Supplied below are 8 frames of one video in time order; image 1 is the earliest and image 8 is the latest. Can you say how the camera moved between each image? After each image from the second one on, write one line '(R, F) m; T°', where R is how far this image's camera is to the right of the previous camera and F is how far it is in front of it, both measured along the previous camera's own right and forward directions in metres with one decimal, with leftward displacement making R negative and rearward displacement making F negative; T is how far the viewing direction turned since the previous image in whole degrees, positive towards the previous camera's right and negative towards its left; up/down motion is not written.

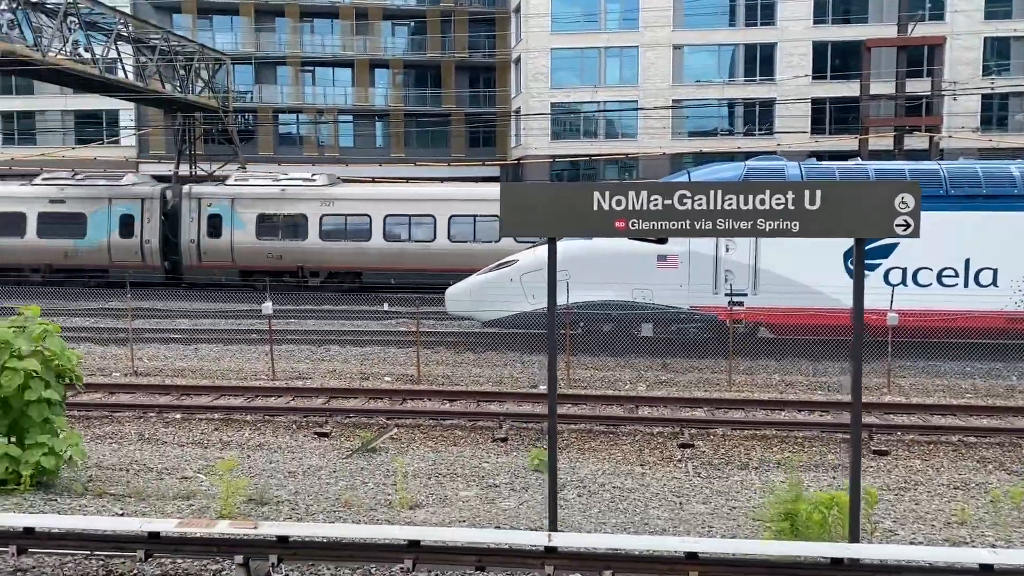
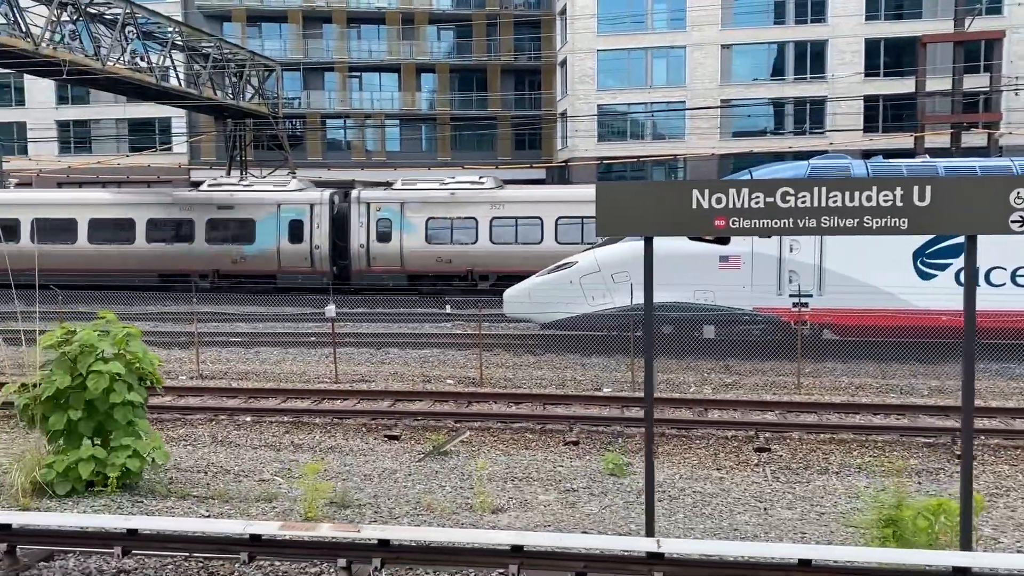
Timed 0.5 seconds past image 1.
(-0.3, +0.1) m; -3°
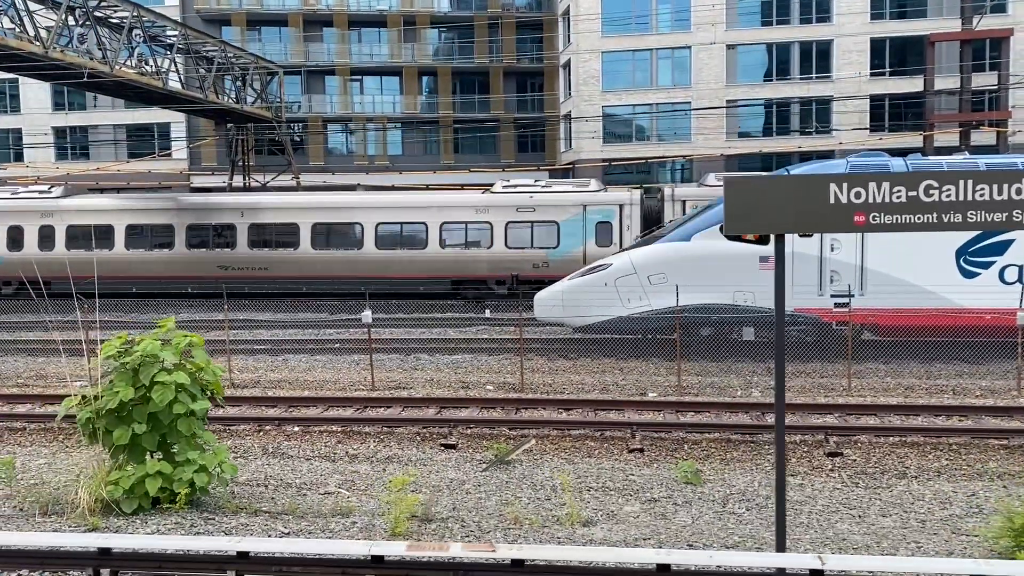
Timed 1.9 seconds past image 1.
(-0.7, +0.3) m; +1°
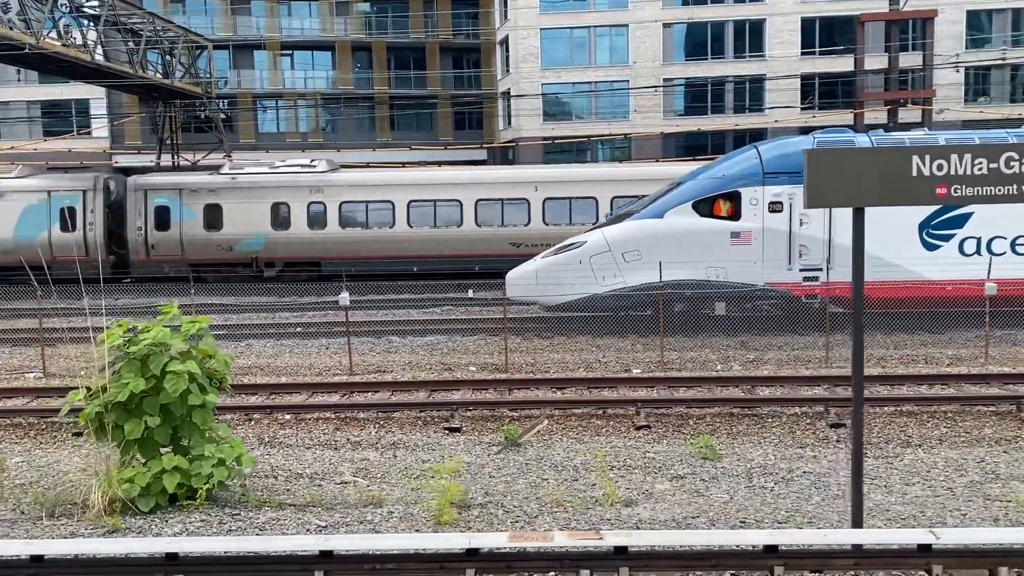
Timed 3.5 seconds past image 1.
(-0.8, +0.2) m; +5°
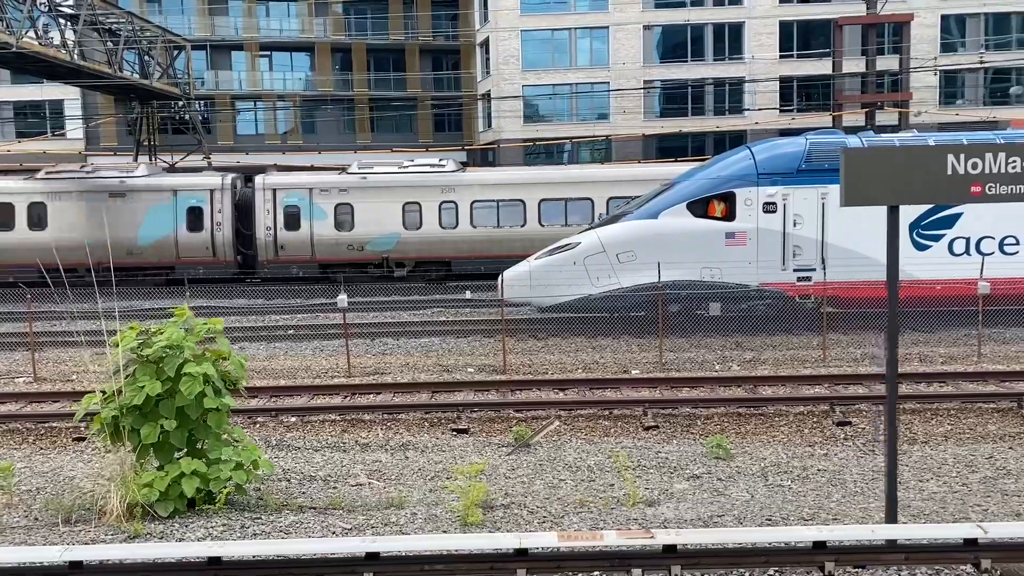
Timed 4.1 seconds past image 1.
(-0.4, 0.0) m; +2°
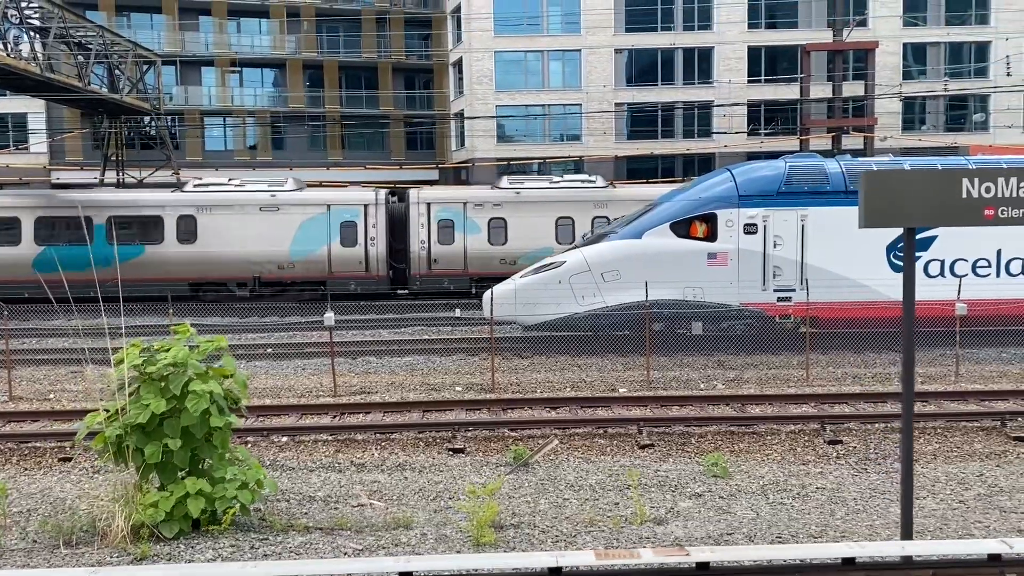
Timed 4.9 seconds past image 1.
(-0.3, 0.0) m; +2°
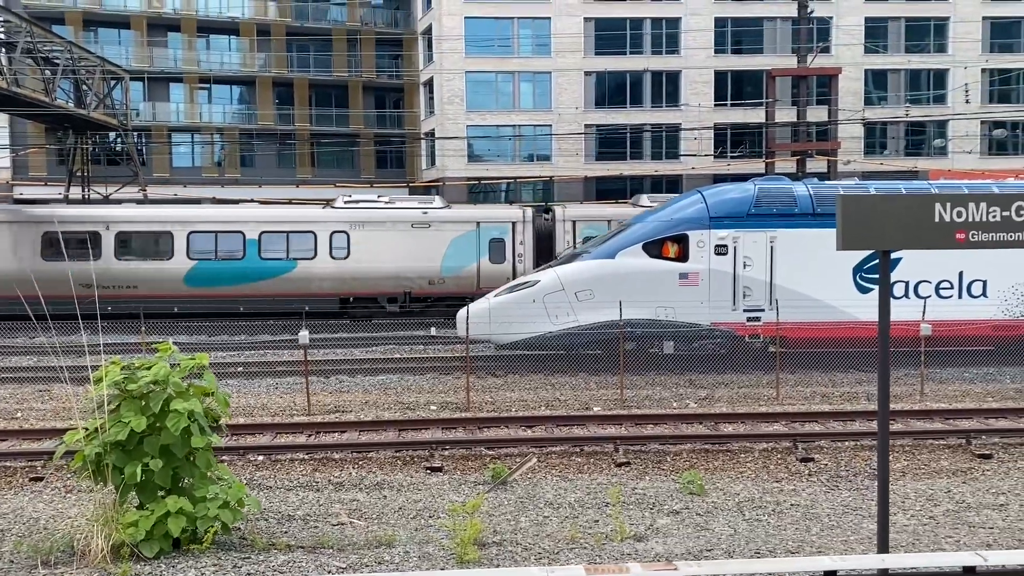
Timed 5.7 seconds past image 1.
(-0.1, -0.1) m; +2°
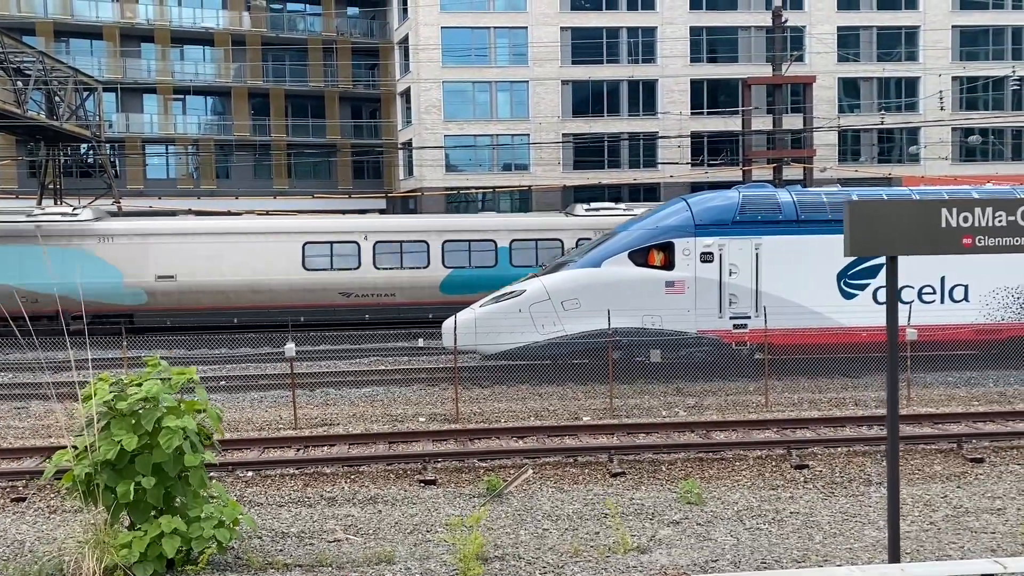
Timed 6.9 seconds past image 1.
(-0.2, +0.1) m; +2°
